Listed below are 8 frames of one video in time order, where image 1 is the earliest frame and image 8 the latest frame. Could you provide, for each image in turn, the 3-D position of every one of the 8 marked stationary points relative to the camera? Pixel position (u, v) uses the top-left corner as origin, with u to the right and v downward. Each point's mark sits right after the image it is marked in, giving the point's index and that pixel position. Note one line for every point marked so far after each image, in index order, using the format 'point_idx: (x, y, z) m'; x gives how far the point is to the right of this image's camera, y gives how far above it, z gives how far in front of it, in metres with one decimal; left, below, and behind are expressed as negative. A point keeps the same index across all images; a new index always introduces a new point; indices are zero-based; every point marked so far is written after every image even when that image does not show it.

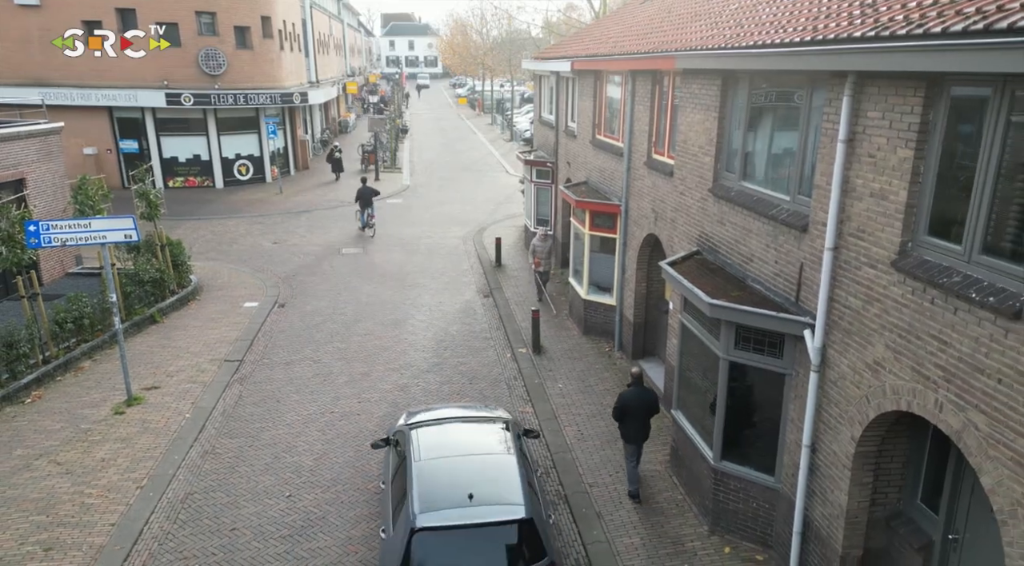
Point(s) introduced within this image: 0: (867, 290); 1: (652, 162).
0: (+2.6, -0.1, +5.7) m
1: (+1.9, +1.7, +10.9) m
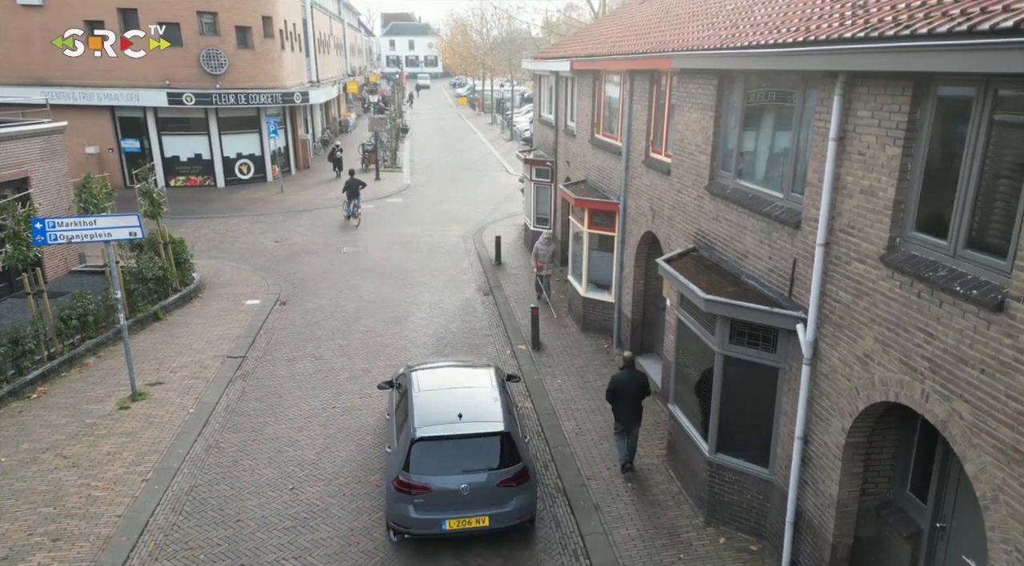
0: (+2.5, 0.0, +5.9) m
1: (+1.9, +1.7, +11.1) m
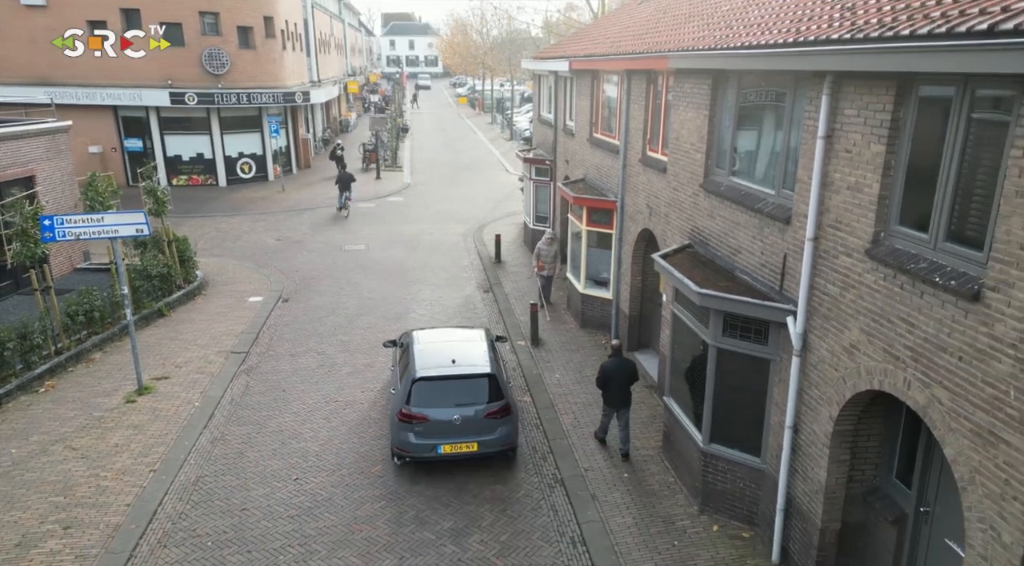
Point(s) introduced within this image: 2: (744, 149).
0: (+2.5, 0.0, +6.1) m
1: (+1.9, +1.8, +11.3) m
2: (+2.4, +1.4, +8.3) m
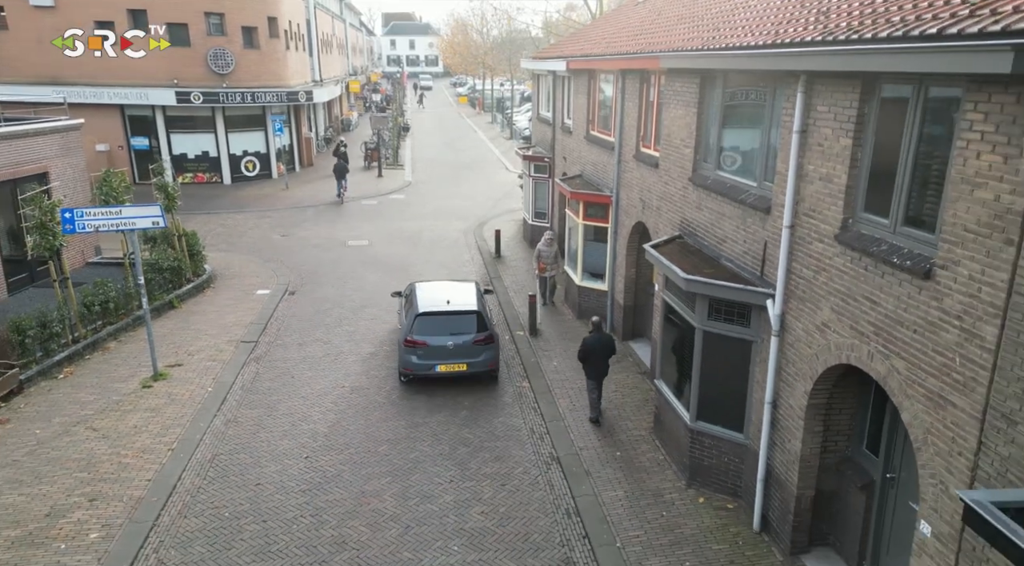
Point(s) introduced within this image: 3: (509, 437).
0: (+2.5, +0.2, +6.6) m
1: (+1.9, +1.9, +11.8) m
2: (+2.4, +1.5, +8.8) m
3: (0.0, -2.0, +10.1) m
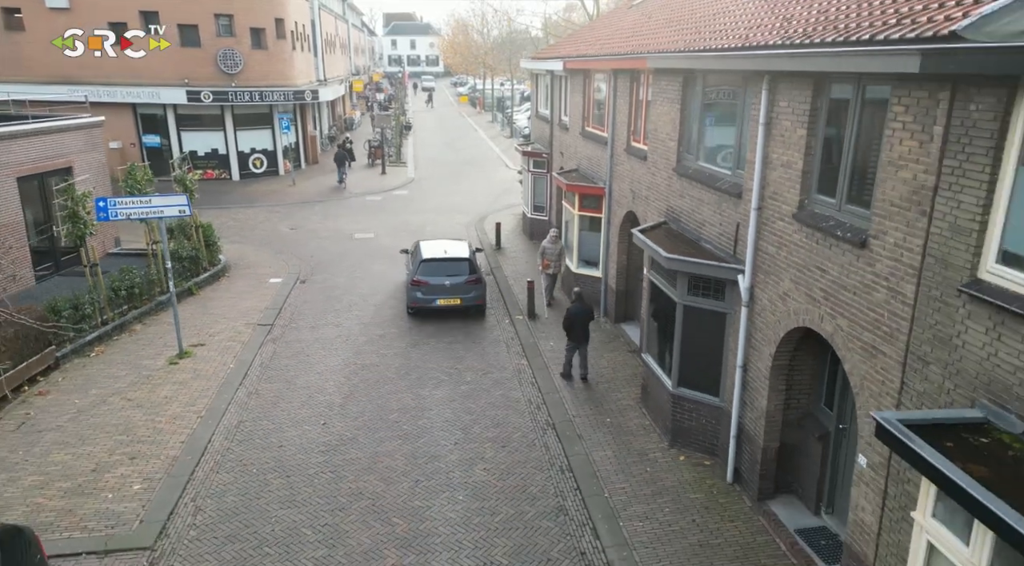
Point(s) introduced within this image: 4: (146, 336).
0: (+2.5, +0.4, +7.5) m
1: (+1.9, +2.2, +12.7) m
2: (+2.4, +1.8, +9.7) m
3: (0.0, -1.7, +11.0) m
4: (-6.3, -0.9, +13.5) m
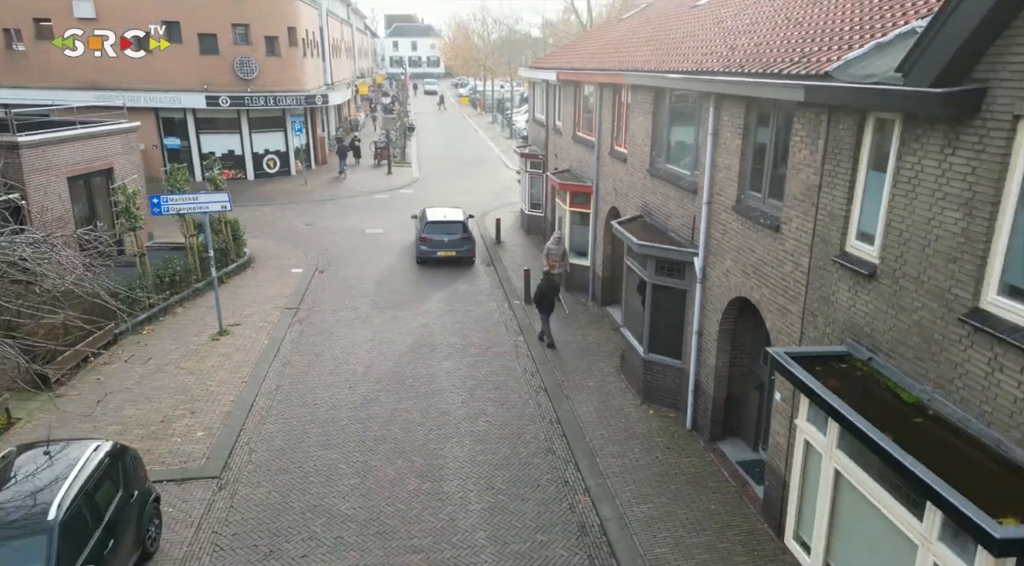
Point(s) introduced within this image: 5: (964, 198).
0: (+2.5, +0.7, +9.3) m
1: (+1.9, +2.4, +14.5) m
2: (+2.4, +2.0, +11.5) m
3: (-0.1, -1.5, +12.8) m
4: (-6.3, -0.7, +15.4) m
5: (+2.9, +0.6, +5.2) m
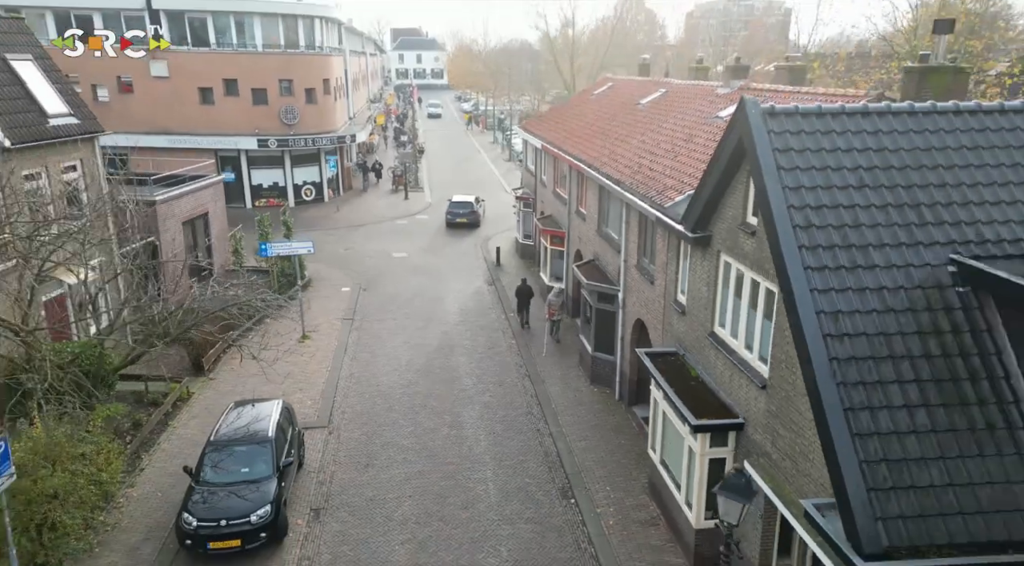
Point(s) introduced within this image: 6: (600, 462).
0: (+2.3, +0.1, +15.6) m
1: (+1.7, +1.9, +20.8) m
2: (+2.2, +1.5, +17.8) m
3: (-0.2, -2.0, +19.1) m
4: (-6.4, -1.2, +21.6) m
5: (+2.8, 0.0, +11.4) m
6: (+1.6, -3.3, +14.4) m
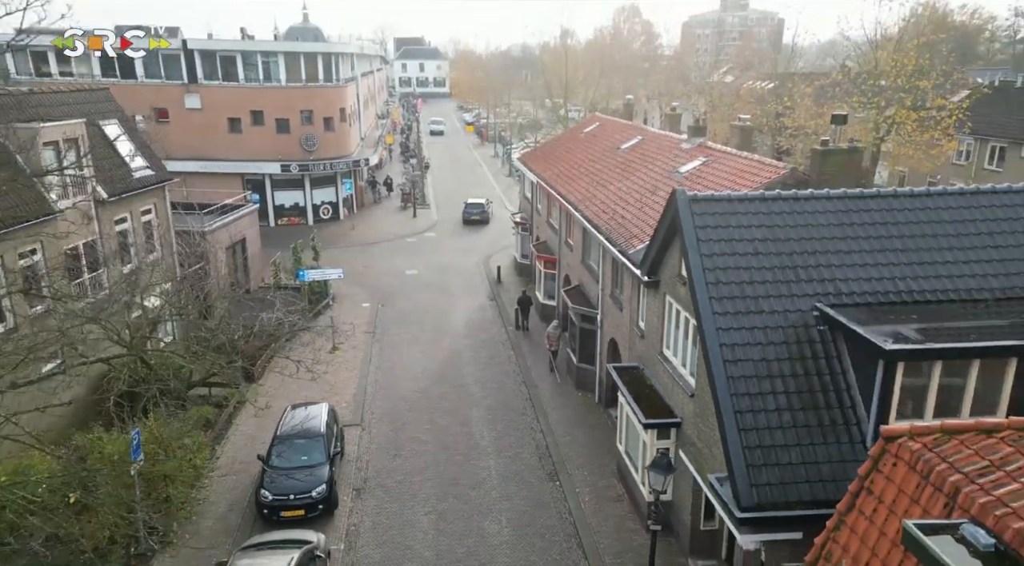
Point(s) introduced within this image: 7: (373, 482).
0: (+2.3, -0.5, +19.2) m
1: (+1.7, +1.3, +24.4) m
2: (+2.2, +0.9, +21.4) m
3: (-0.2, -2.6, +22.8) m
4: (-6.5, -1.8, +25.3) m
5: (+2.8, -0.6, +15.1) m
6: (+1.6, -3.9, +18.0) m
7: (-3.0, -4.3, +17.1) m
